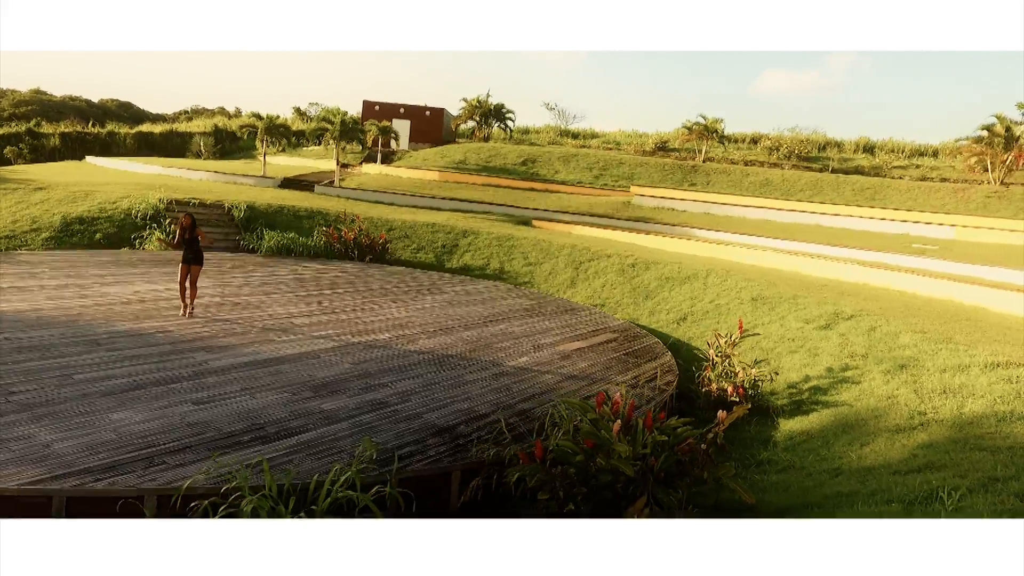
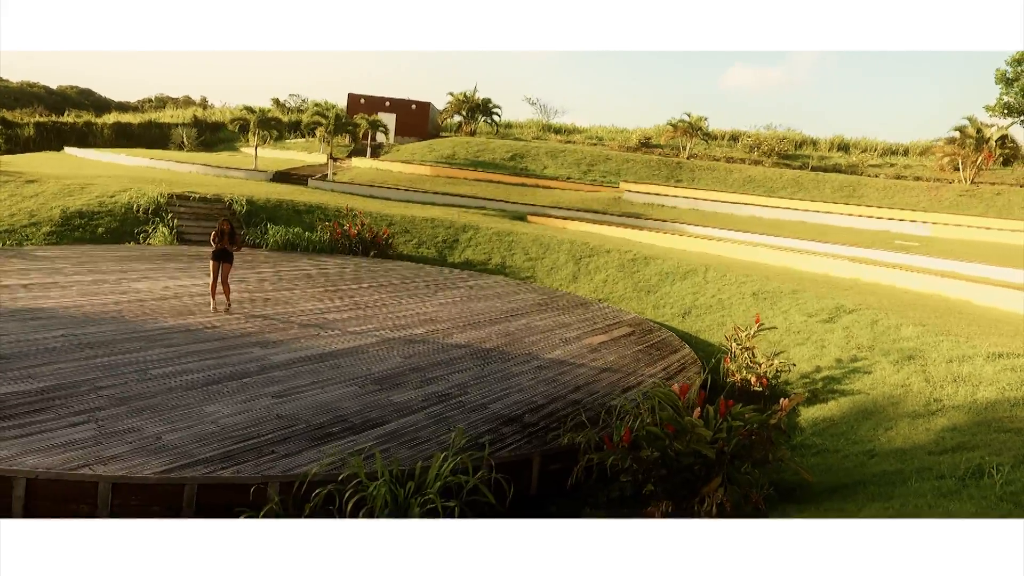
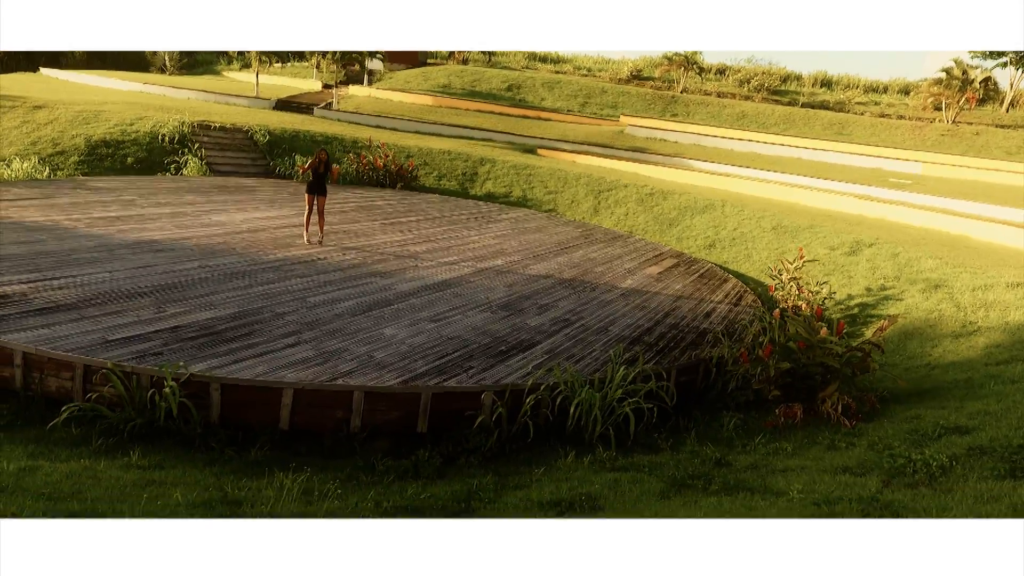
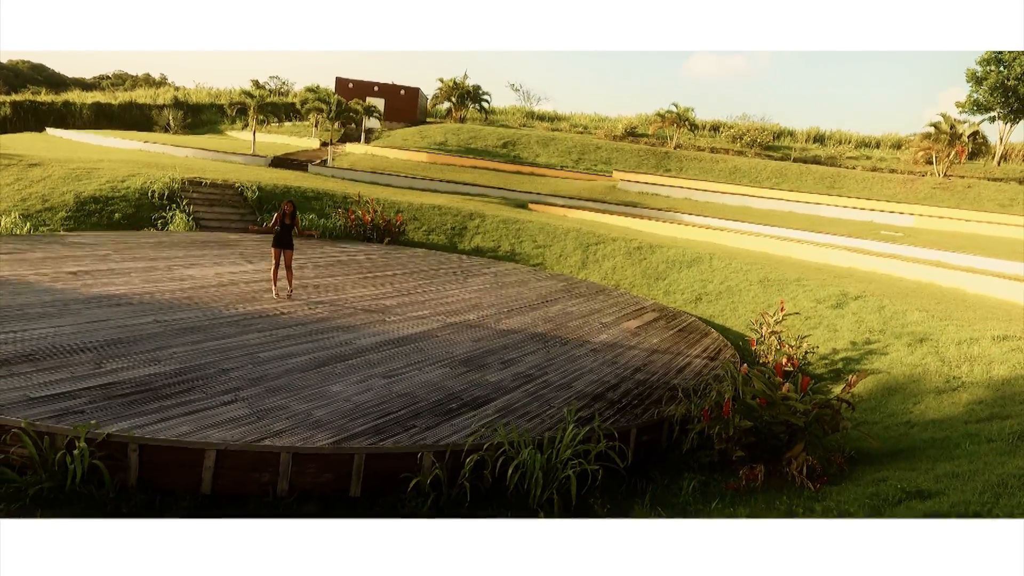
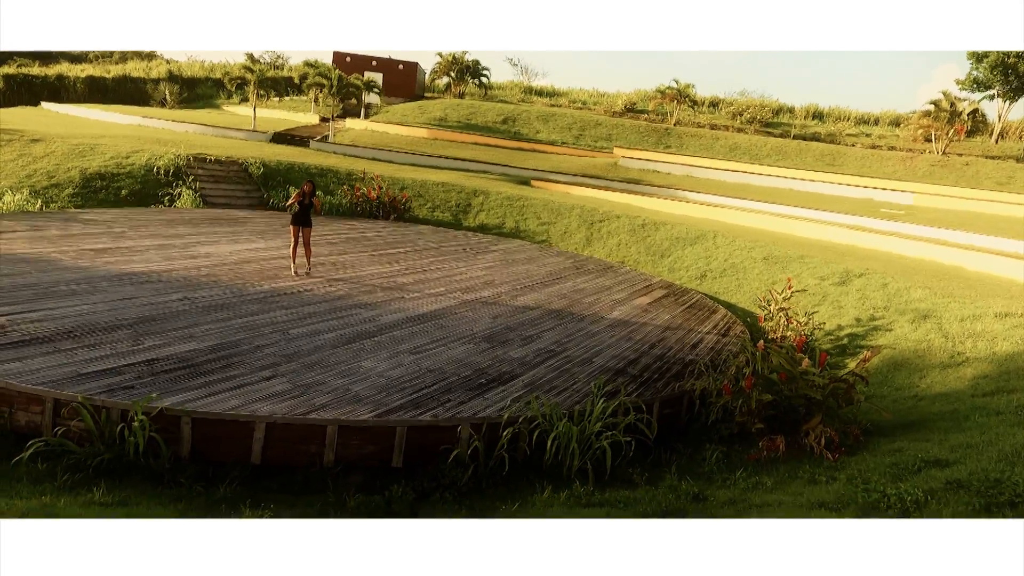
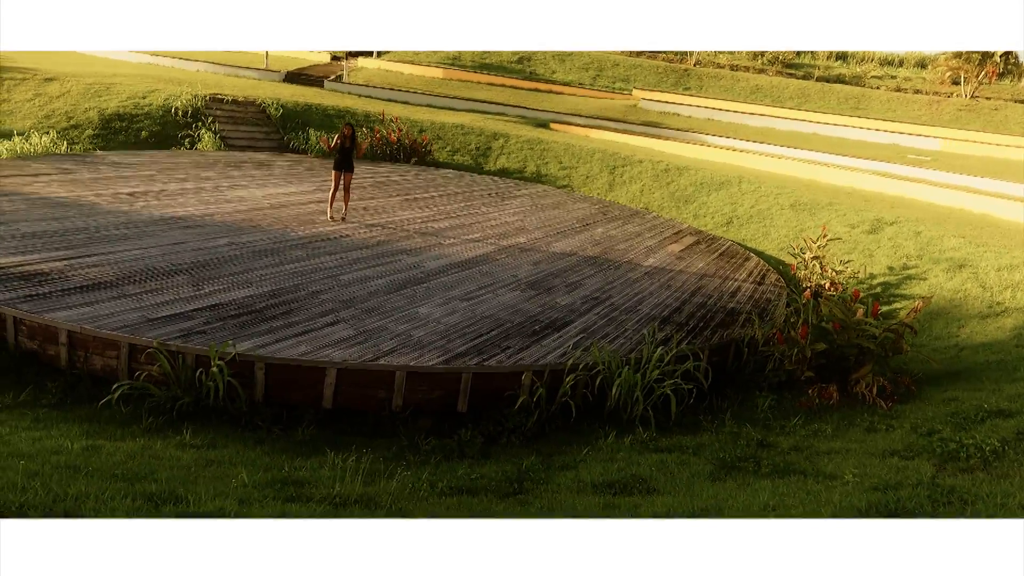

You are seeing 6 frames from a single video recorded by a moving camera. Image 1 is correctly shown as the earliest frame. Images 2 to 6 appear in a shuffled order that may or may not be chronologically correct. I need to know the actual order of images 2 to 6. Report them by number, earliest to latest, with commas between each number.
2, 4, 5, 3, 6
